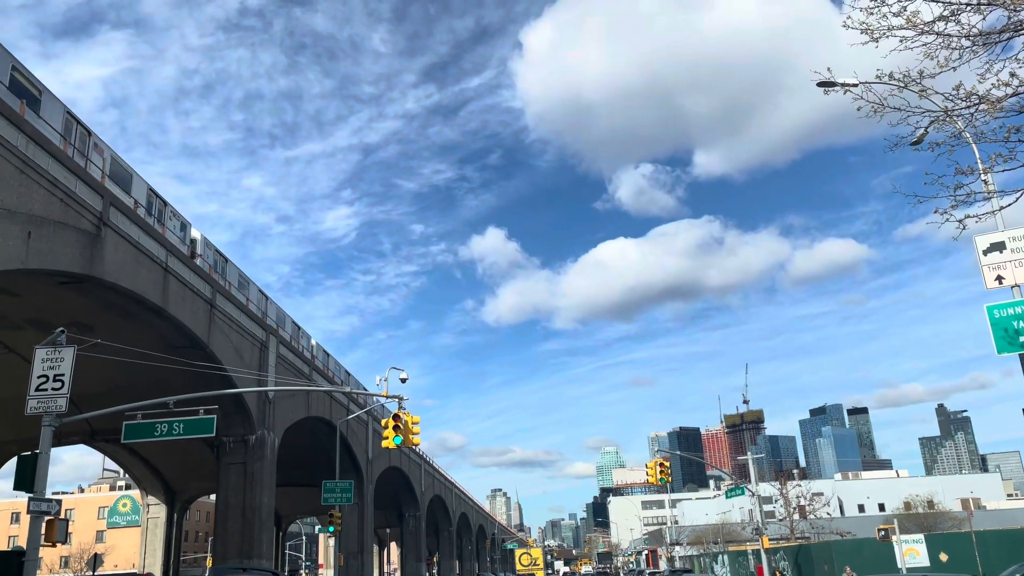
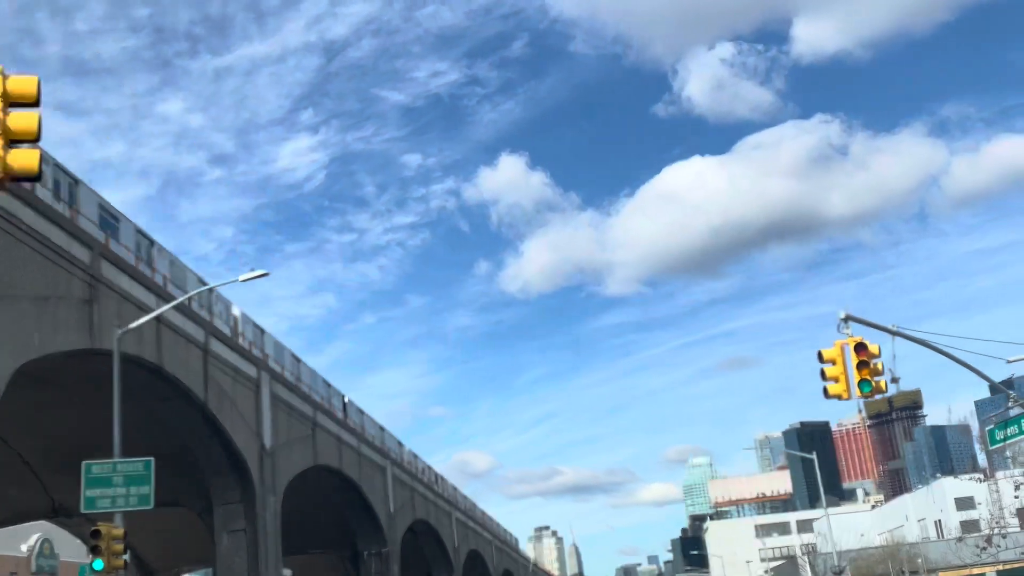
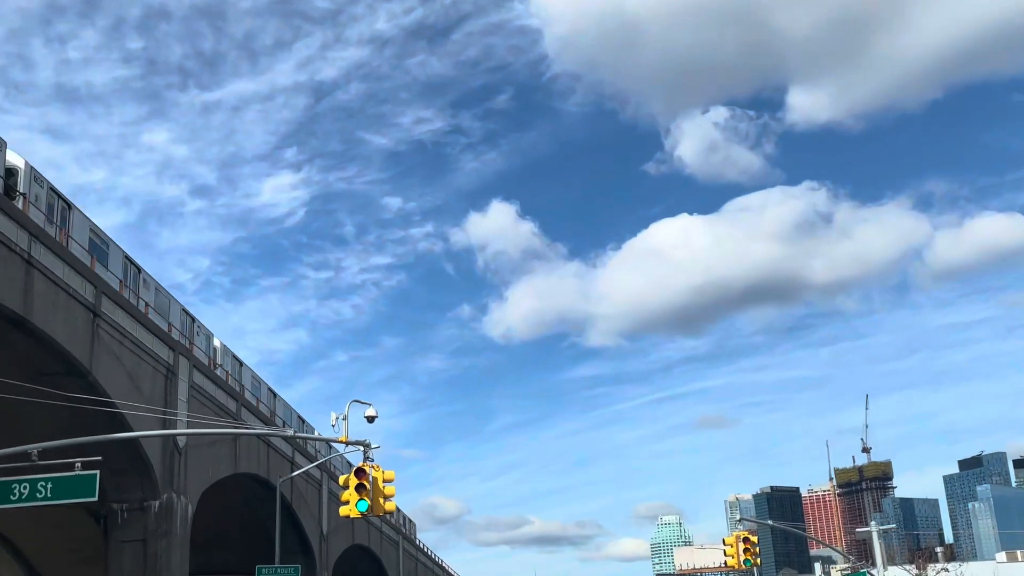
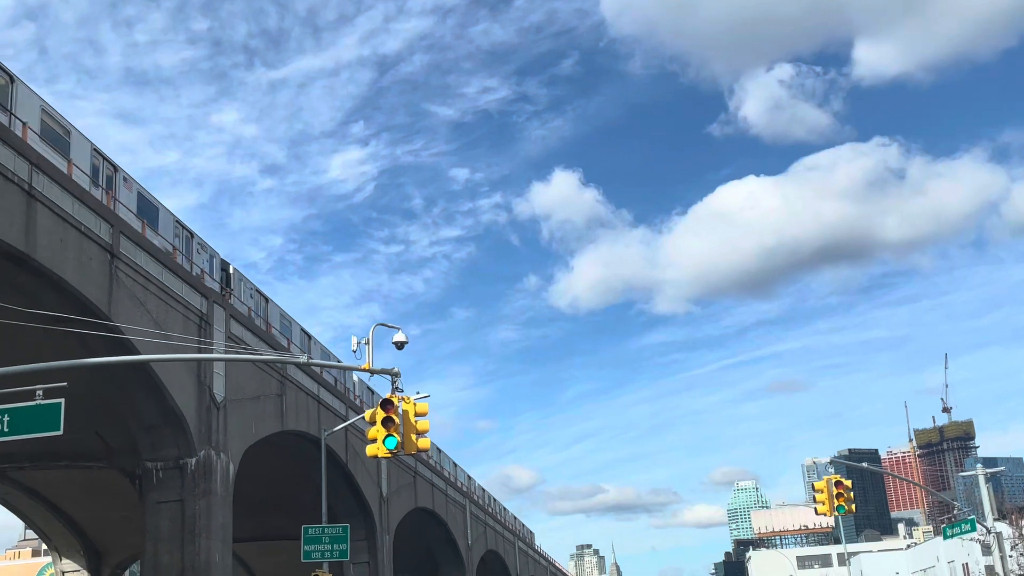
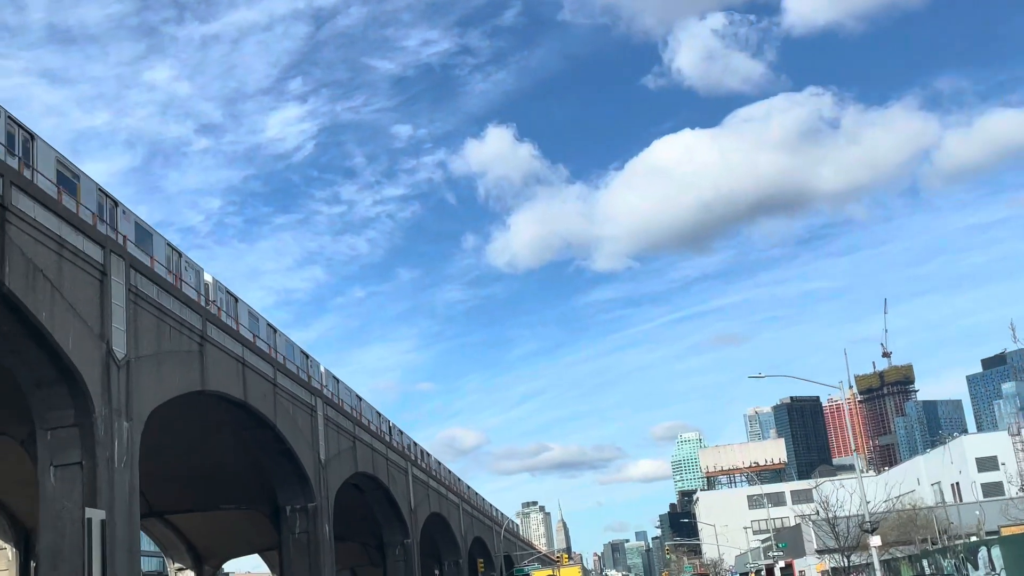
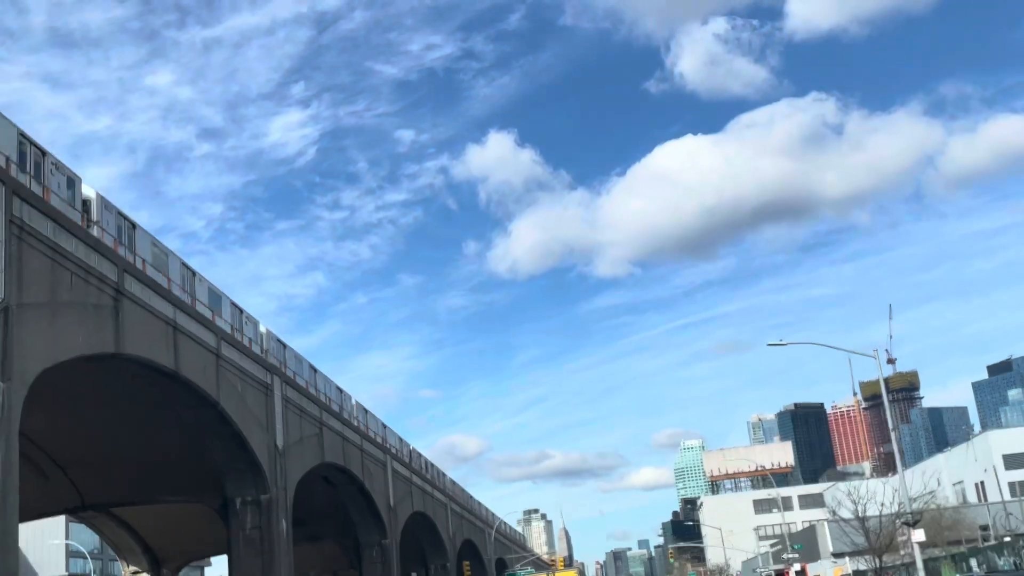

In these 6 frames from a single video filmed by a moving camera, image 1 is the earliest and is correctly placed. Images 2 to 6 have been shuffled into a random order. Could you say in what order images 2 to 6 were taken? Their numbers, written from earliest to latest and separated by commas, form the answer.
3, 4, 2, 5, 6
